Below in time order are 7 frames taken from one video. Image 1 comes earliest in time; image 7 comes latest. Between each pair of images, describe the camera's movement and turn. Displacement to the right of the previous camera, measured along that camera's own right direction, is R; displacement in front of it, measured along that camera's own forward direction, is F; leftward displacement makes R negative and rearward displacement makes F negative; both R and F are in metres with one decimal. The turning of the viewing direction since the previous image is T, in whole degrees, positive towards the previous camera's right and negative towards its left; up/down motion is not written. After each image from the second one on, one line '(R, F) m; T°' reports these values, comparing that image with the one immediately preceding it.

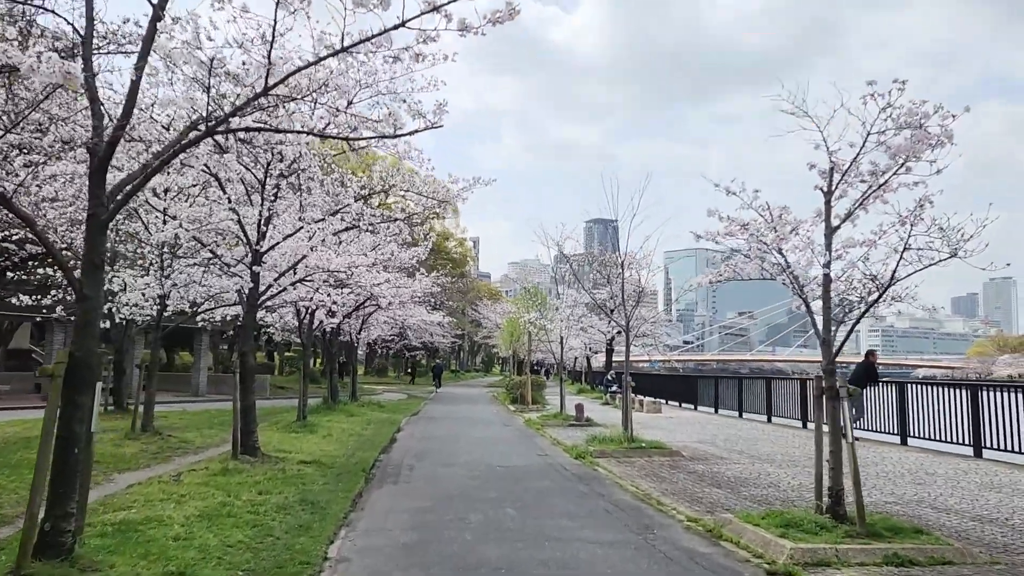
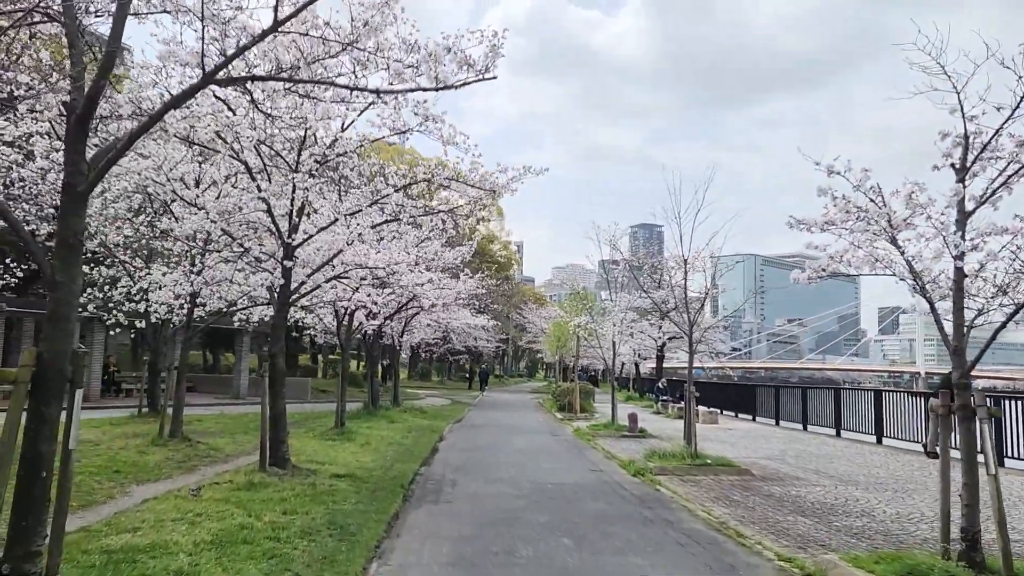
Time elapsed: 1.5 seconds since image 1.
(-0.1, +1.1) m; -3°
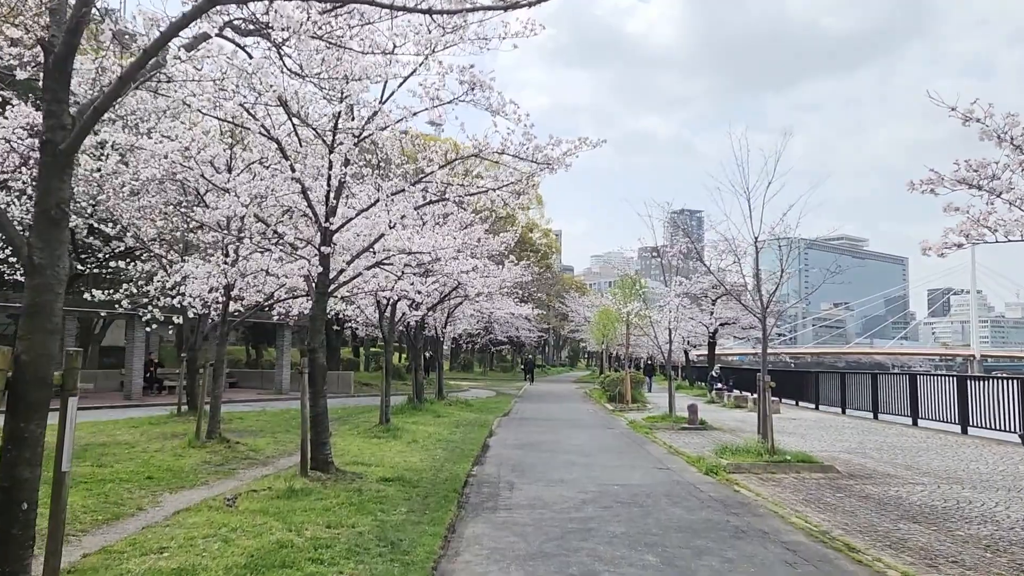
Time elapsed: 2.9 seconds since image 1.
(-0.3, +1.0) m; -3°
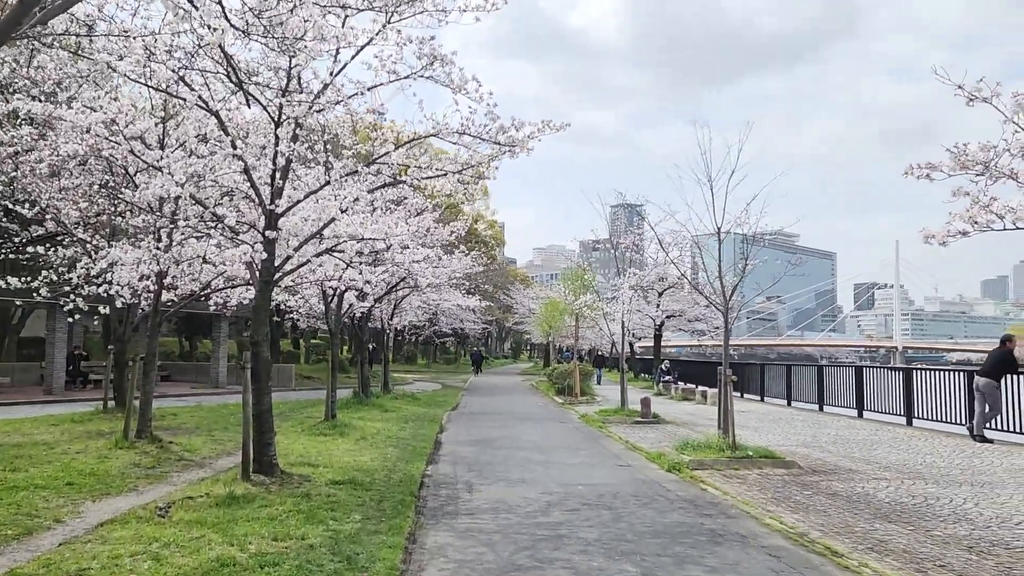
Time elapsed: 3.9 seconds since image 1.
(-0.2, +0.6) m; +4°
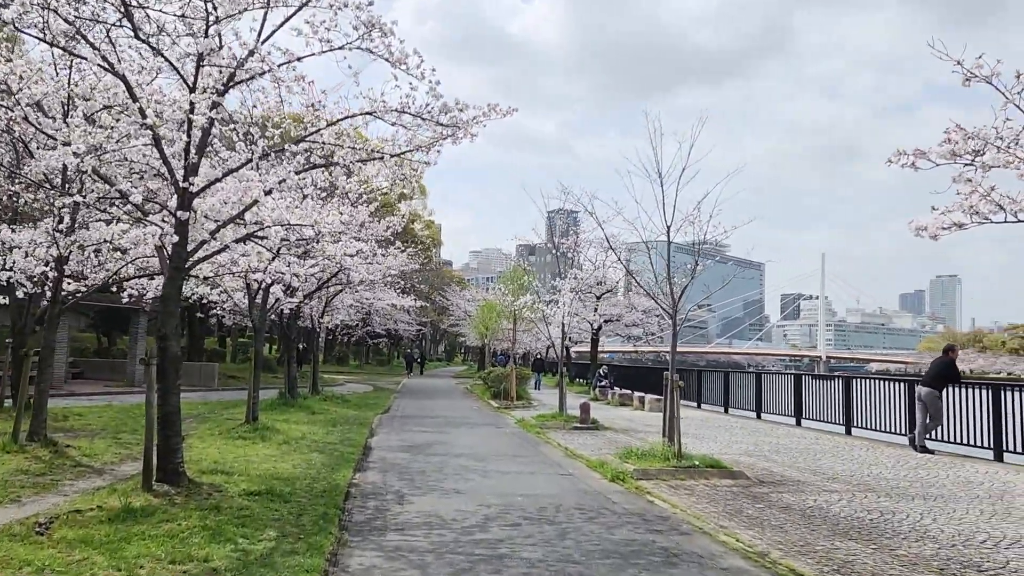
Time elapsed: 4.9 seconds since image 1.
(0.0, +0.7) m; +5°
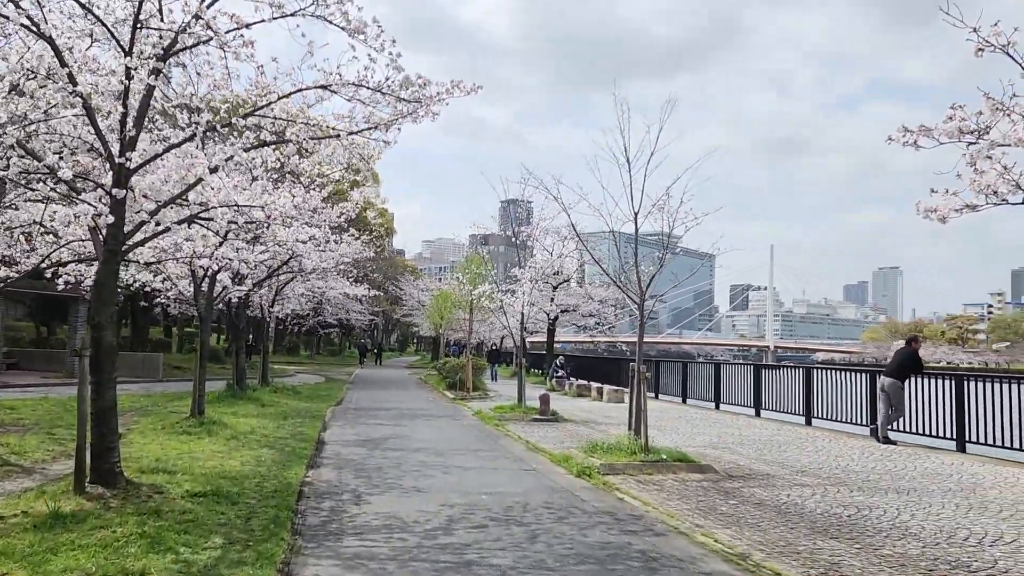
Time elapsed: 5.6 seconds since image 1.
(-0.1, +0.5) m; +3°
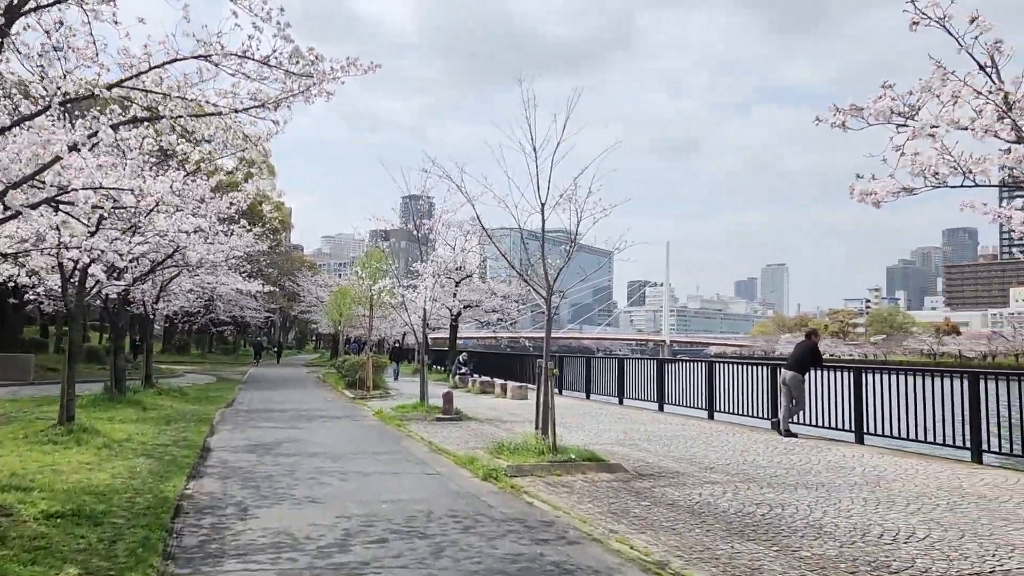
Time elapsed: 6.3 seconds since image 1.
(0.0, +0.5) m; +7°
